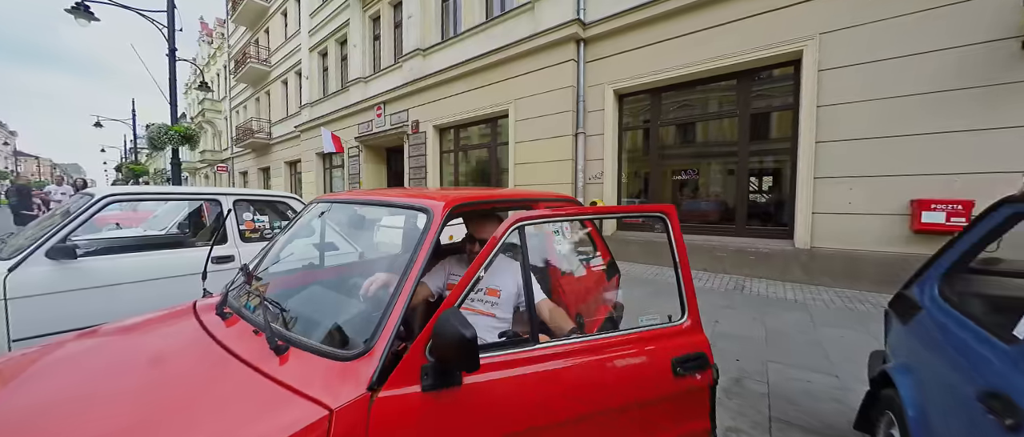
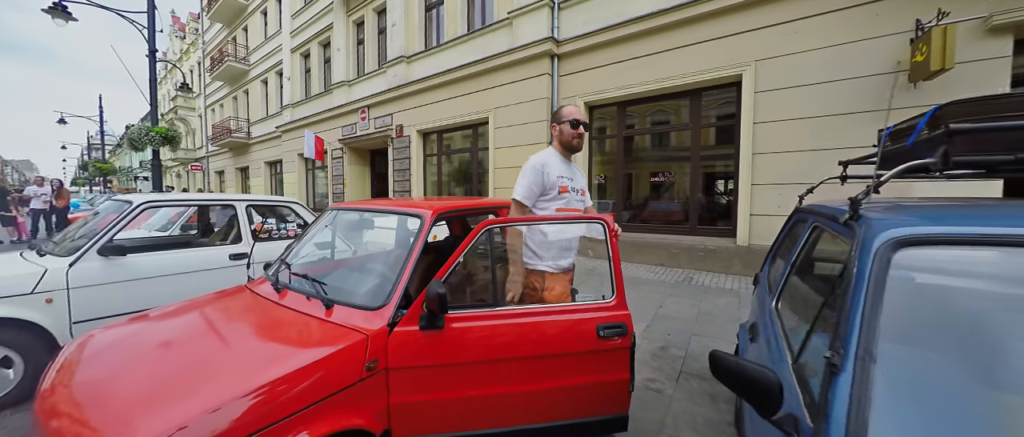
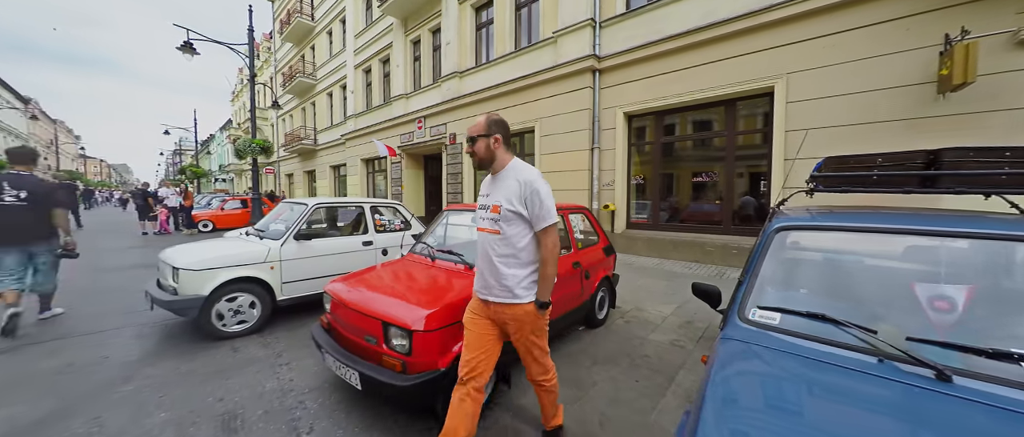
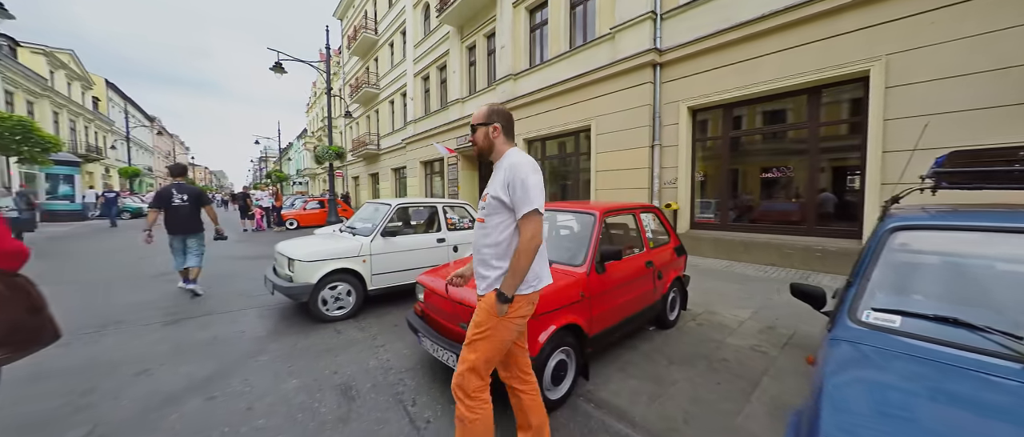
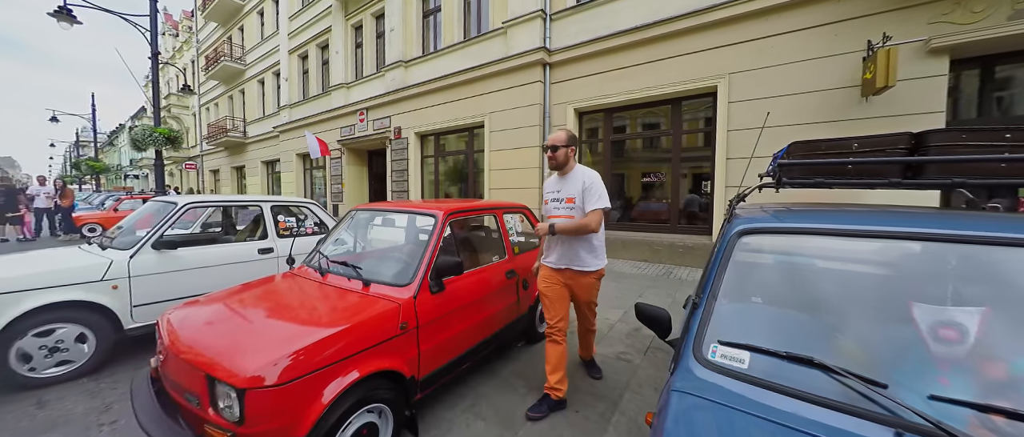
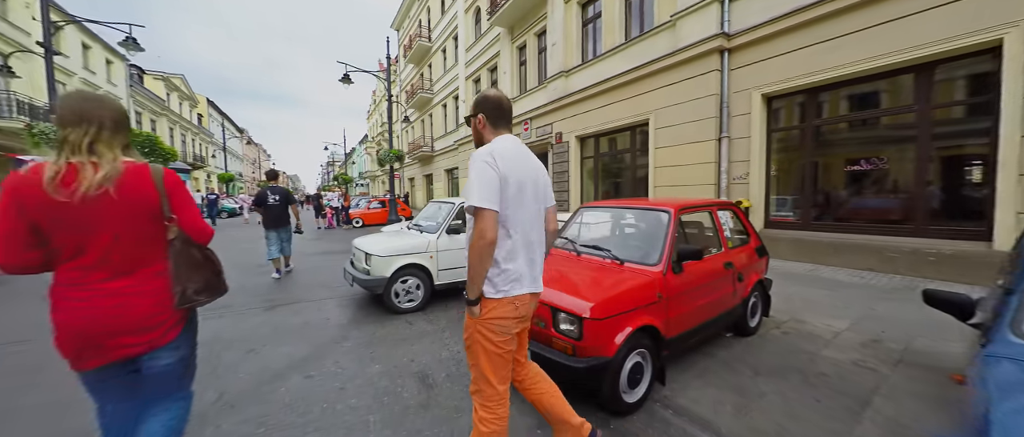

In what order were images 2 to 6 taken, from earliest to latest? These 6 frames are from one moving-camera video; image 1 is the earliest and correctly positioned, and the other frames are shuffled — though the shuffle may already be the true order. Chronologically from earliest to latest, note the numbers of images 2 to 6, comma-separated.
2, 5, 3, 4, 6
